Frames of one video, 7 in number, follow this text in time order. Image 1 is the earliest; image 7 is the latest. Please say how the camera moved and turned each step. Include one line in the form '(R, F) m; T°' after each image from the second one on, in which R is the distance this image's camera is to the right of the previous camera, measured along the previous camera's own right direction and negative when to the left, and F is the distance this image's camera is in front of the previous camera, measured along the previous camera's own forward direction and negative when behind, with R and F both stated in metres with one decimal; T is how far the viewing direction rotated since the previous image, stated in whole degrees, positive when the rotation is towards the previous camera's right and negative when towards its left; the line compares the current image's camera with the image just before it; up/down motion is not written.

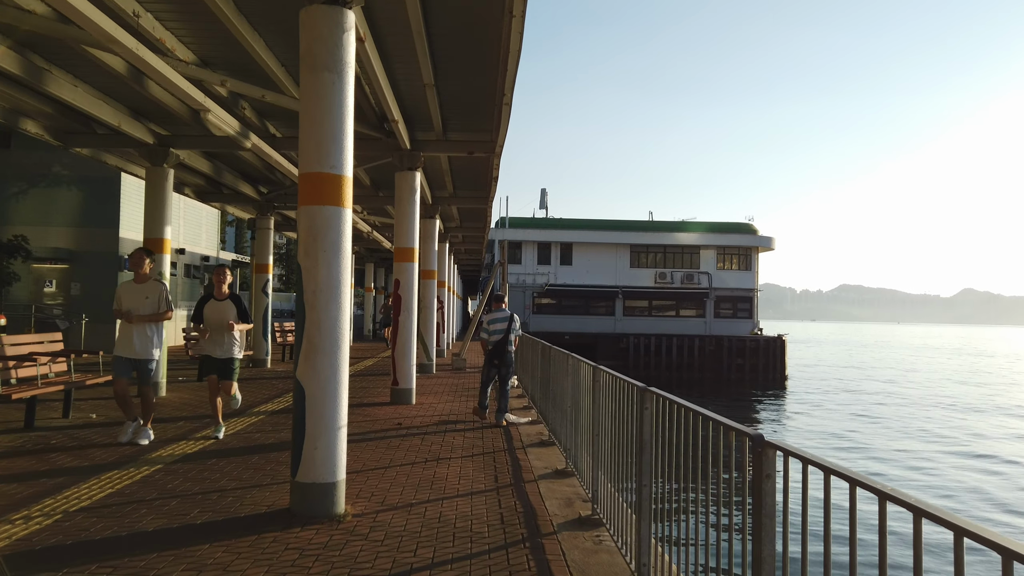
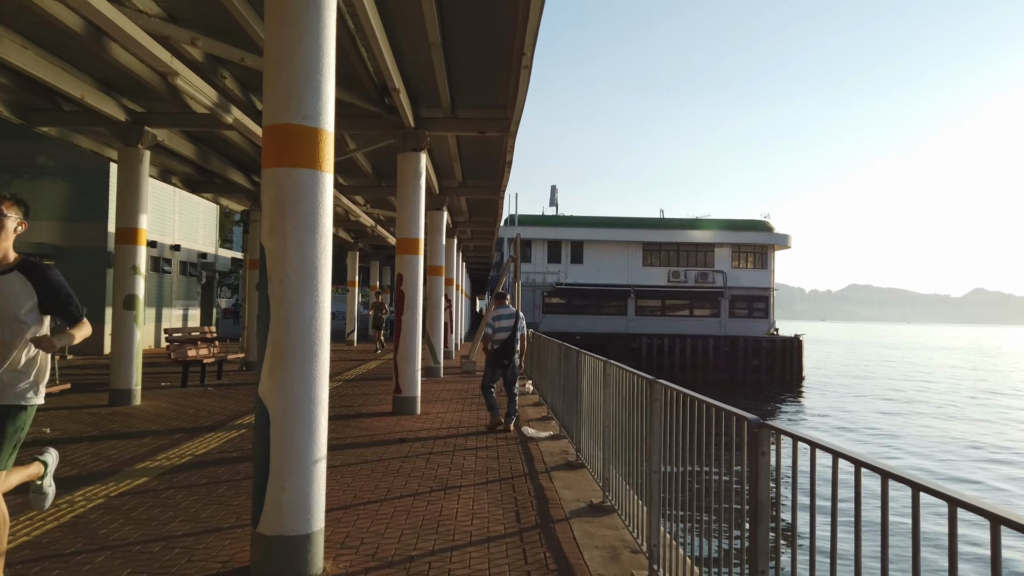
(-0.1, +1.4) m; -1°
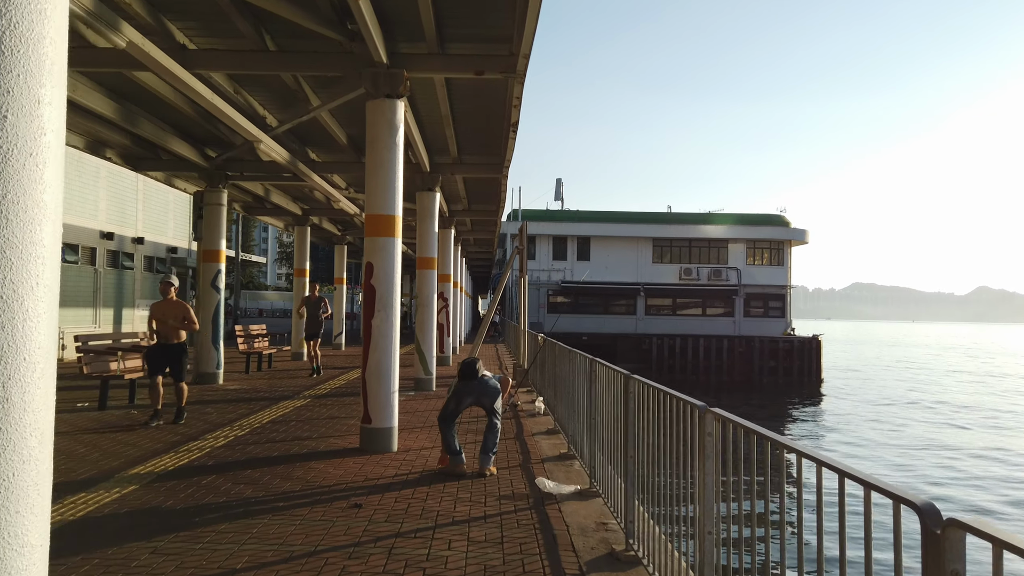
(-0.1, +2.9) m; 0°
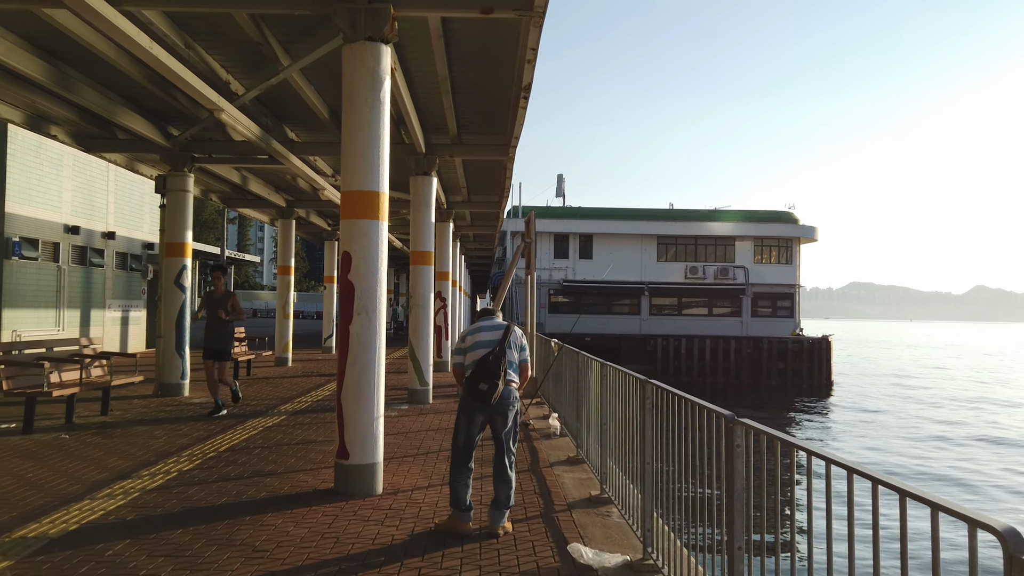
(-0.2, +1.8) m; 0°
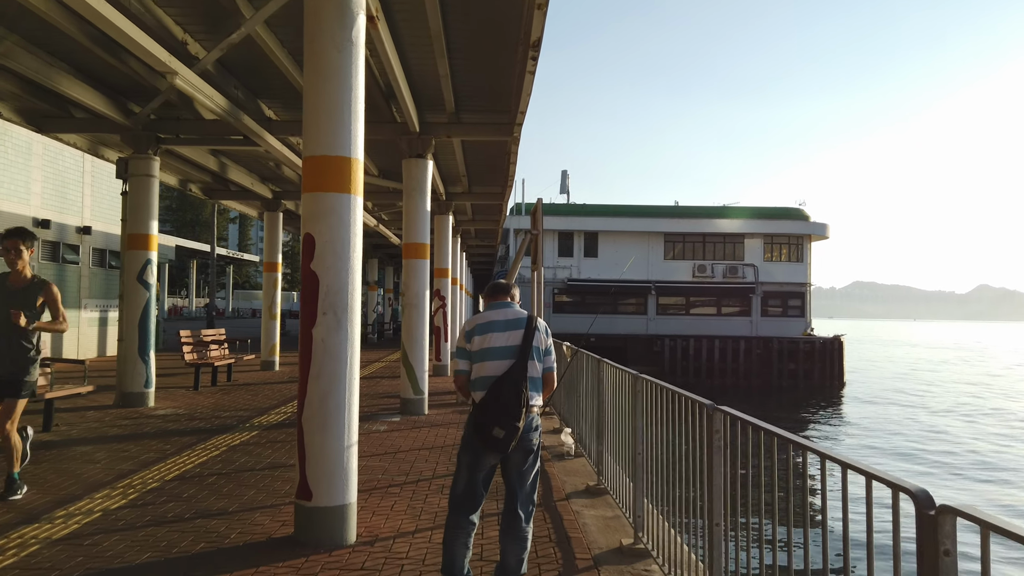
(0.0, +1.4) m; 0°
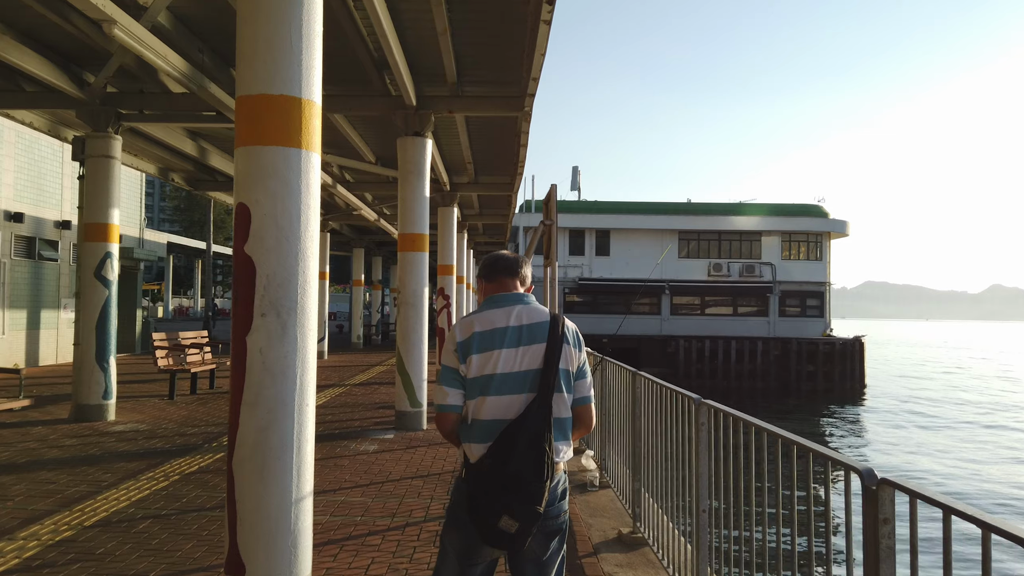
(0.0, +1.5) m; -1°
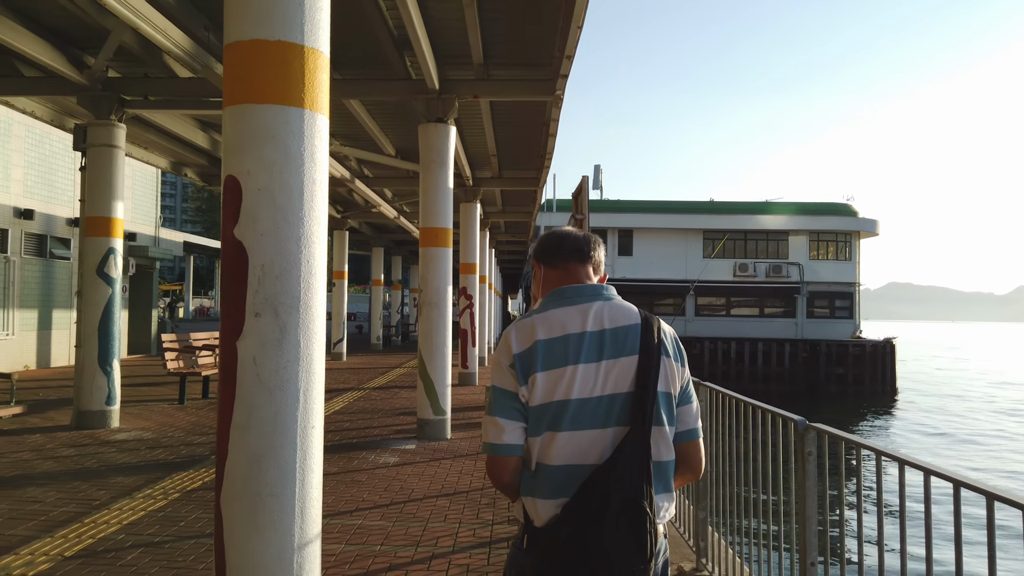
(-0.1, +0.8) m; -1°
